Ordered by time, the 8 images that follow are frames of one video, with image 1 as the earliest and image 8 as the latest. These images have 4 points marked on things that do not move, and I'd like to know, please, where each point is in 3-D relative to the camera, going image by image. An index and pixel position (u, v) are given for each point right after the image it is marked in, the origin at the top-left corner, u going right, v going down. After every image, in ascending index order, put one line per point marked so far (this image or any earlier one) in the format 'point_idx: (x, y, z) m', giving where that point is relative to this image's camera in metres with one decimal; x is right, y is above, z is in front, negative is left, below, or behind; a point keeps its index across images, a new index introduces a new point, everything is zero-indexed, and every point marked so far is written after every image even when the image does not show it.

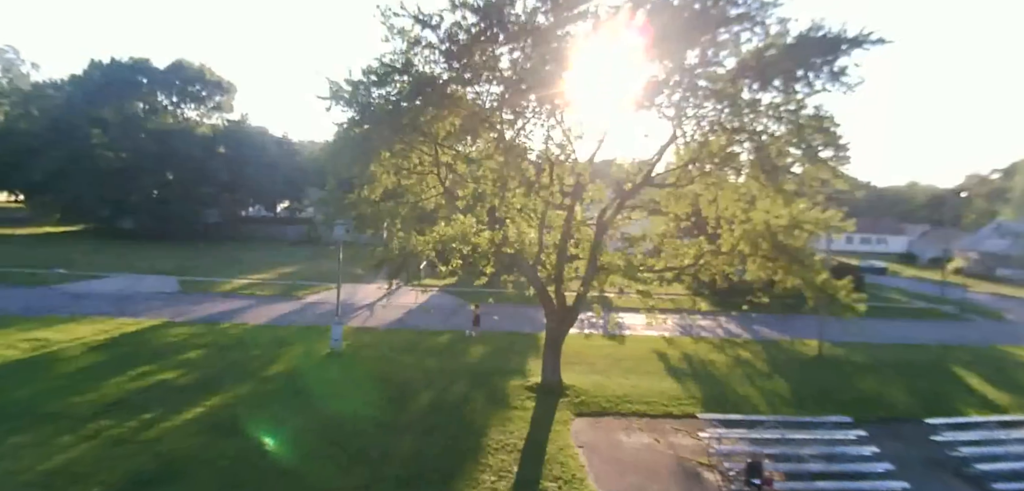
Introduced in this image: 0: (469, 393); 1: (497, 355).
0: (-1.0, -3.4, +12.1) m
1: (-0.4, -3.2, +15.2) m
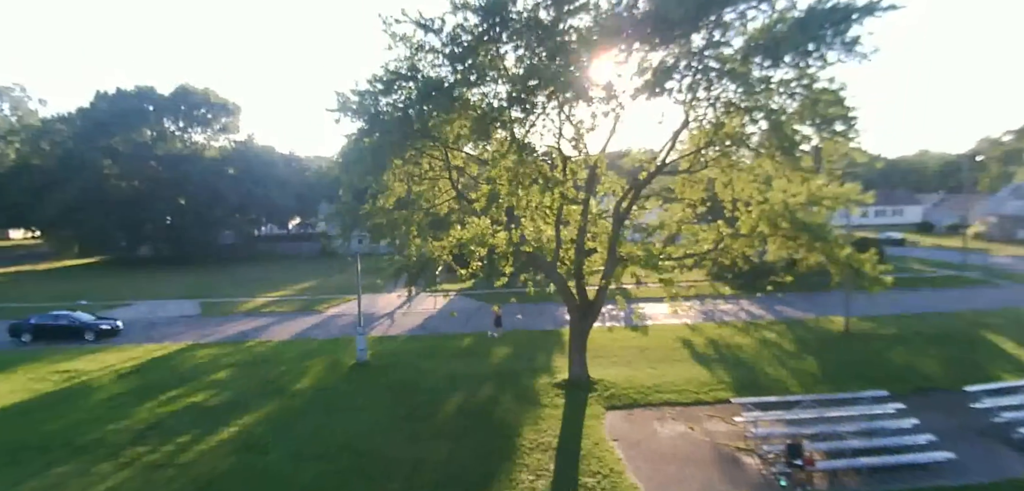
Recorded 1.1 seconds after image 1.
0: (-0.3, -3.5, +12.1) m
1: (+0.3, -3.2, +15.2) m
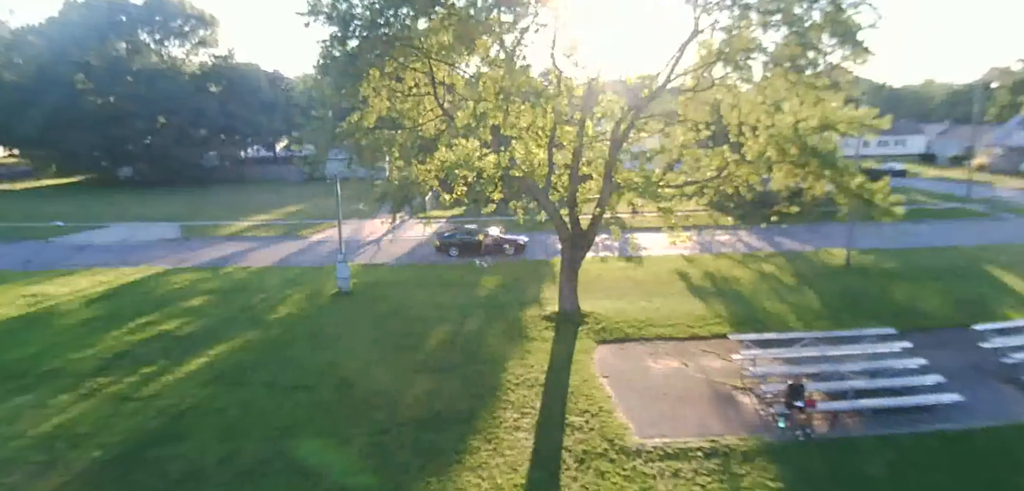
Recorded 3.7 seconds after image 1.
0: (-0.6, -1.8, +11.6) m
1: (0.0, -1.1, +14.6) m
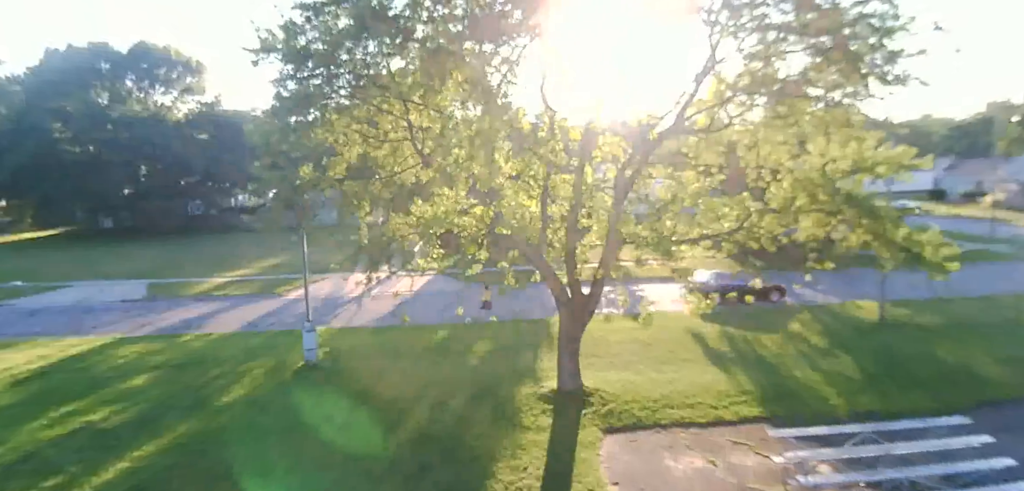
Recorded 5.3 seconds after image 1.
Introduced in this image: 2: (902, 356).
0: (-0.8, -3.1, +9.9) m
1: (-0.2, -2.6, +12.9) m
2: (+8.9, -2.5, +11.8) m
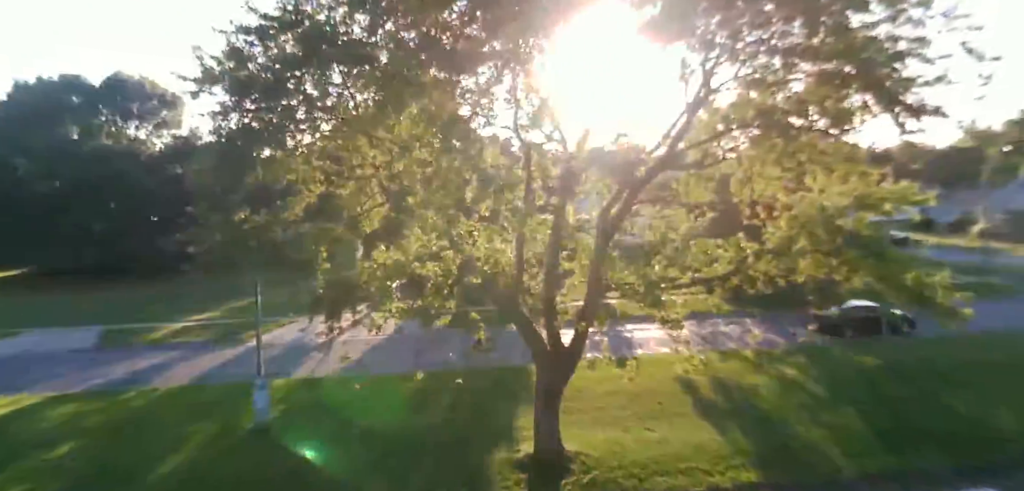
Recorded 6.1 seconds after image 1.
0: (-1.3, -3.9, +8.7) m
1: (-0.8, -3.6, +11.8) m
2: (+8.3, -3.4, +10.9) m
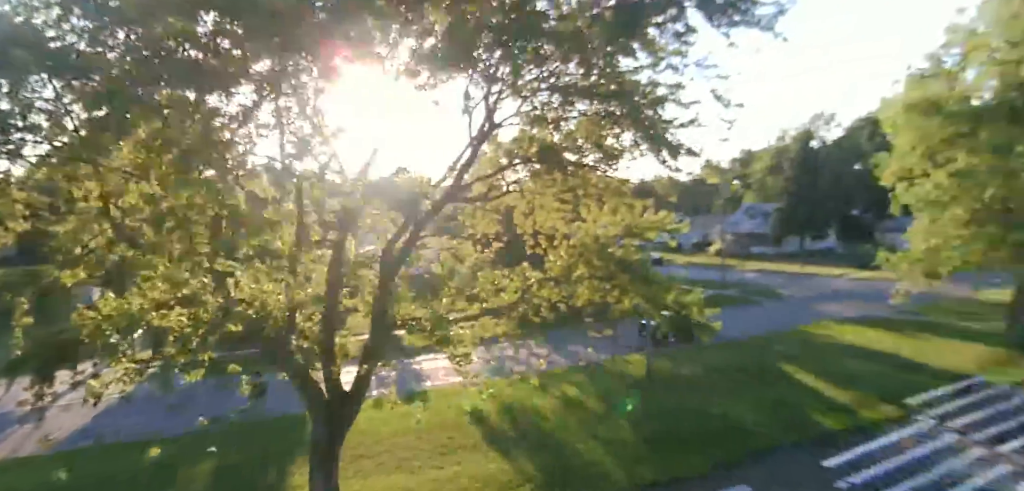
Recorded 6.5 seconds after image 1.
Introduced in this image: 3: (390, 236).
0: (-4.6, -4.5, +7.2) m
1: (-5.0, -4.3, +10.3) m
2: (+4.0, -3.9, +12.2) m
3: (-2.1, +0.2, +8.9) m
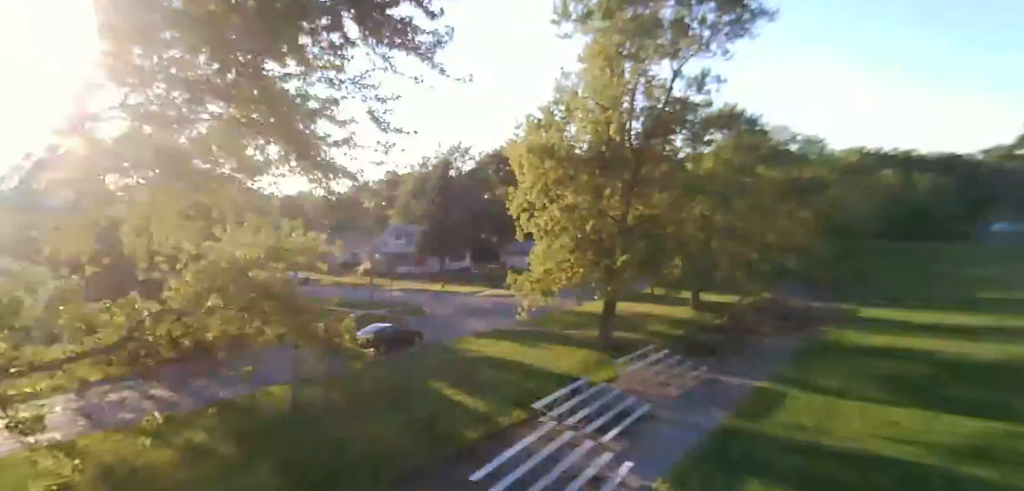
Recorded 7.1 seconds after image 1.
0: (-7.8, -4.7, +2.4) m
1: (-9.9, -4.6, +4.6) m
2: (-3.9, -4.4, +11.4) m
3: (-6.8, -0.1, +5.3) m
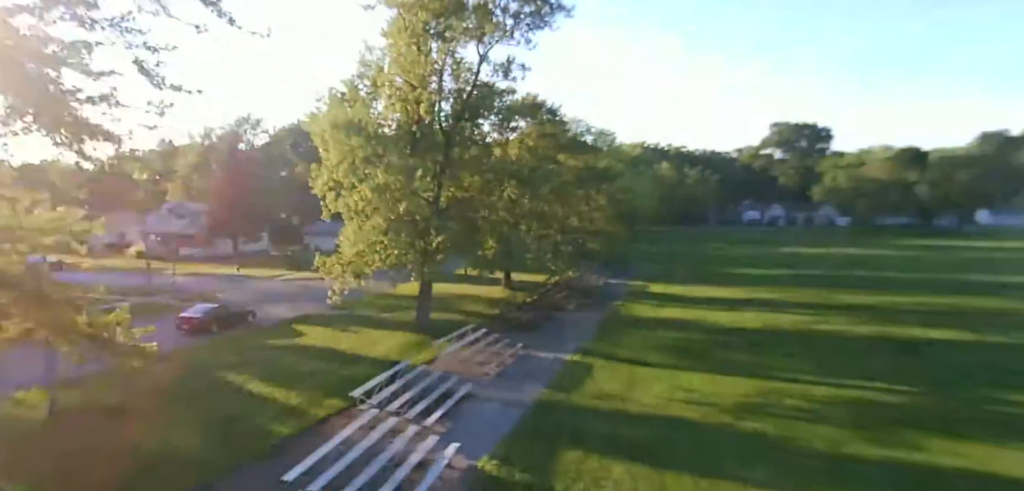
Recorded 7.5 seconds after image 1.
0: (-8.1, -4.6, -0.3) m
1: (-10.9, -4.5, +1.0) m
2: (-7.6, -4.0, +9.5) m
3: (-8.1, 0.0, +2.6) m
